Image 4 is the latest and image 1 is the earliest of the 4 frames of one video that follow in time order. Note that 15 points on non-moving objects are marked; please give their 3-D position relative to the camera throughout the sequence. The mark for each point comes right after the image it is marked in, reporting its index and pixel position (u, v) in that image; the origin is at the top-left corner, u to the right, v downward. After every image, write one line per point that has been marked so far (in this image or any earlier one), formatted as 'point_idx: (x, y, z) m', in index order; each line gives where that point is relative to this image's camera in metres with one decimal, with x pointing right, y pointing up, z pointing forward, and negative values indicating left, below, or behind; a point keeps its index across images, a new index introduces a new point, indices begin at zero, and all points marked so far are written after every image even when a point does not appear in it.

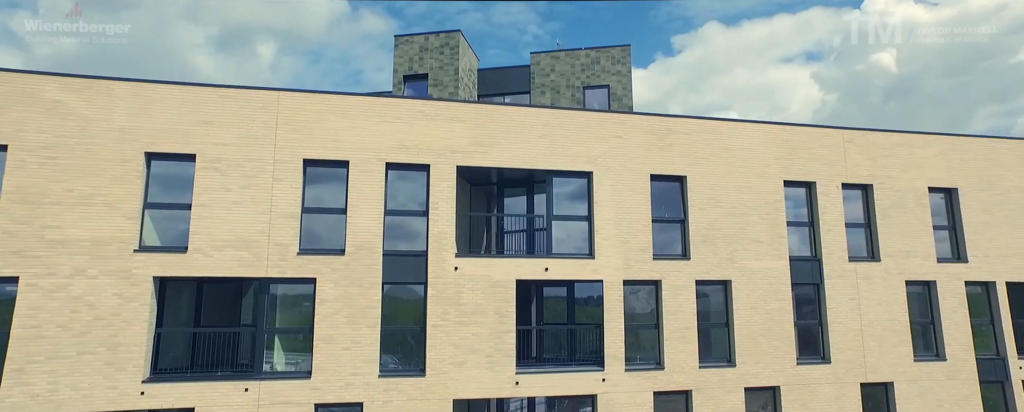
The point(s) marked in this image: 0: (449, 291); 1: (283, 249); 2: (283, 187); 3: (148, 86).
0: (-1.0, -1.4, +12.9) m
1: (-3.6, -0.7, +12.3) m
2: (-3.6, +0.3, +12.5) m
3: (-5.9, +1.9, +12.4) m
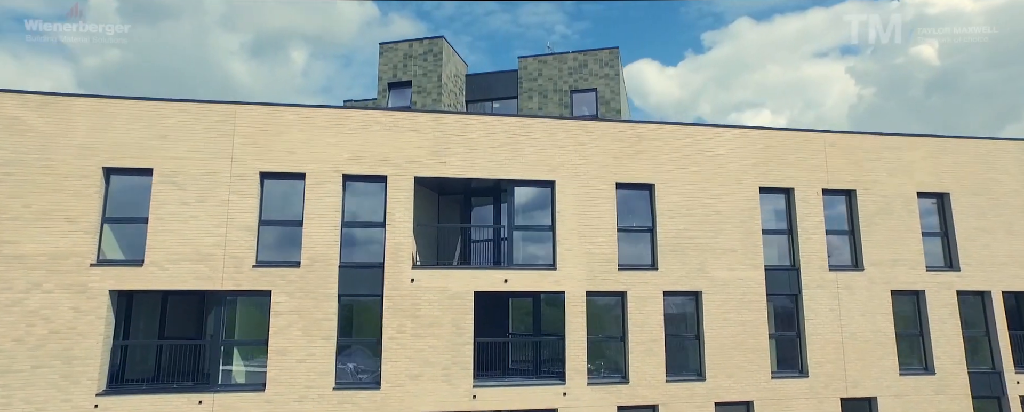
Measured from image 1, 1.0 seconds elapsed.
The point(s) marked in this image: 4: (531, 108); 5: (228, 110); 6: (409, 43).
0: (-1.8, -1.6, +12.8) m
1: (-4.4, -0.9, +12.4) m
2: (-4.4, +0.1, +12.6) m
3: (-6.7, +1.7, +12.6) m
4: (+0.3, +2.4, +18.4) m
5: (-4.7, +1.6, +12.8) m
6: (-2.5, +3.8, +17.7) m
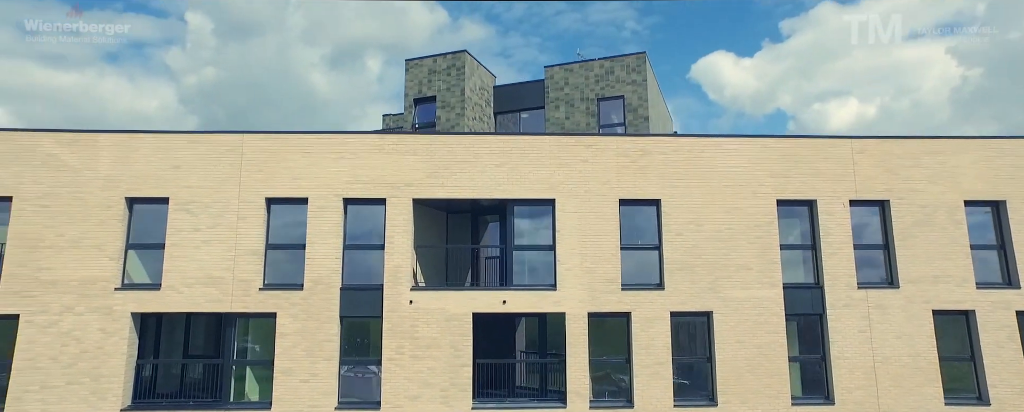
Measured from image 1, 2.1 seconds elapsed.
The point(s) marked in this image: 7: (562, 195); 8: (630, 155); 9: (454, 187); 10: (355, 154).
0: (-1.8, -2.0, +13.0) m
1: (-4.5, -1.3, +12.9) m
2: (-4.5, -0.3, +13.1) m
3: (-6.8, +1.2, +13.4) m
4: (+1.0, +2.1, +18.2) m
5: (-4.8, +1.2, +13.3) m
6: (-1.9, +3.4, +17.8) m
7: (+0.9, +0.2, +13.4) m
8: (+2.1, +0.9, +13.6) m
9: (-1.0, +0.3, +13.3) m
10: (-2.7, +0.9, +13.2) m
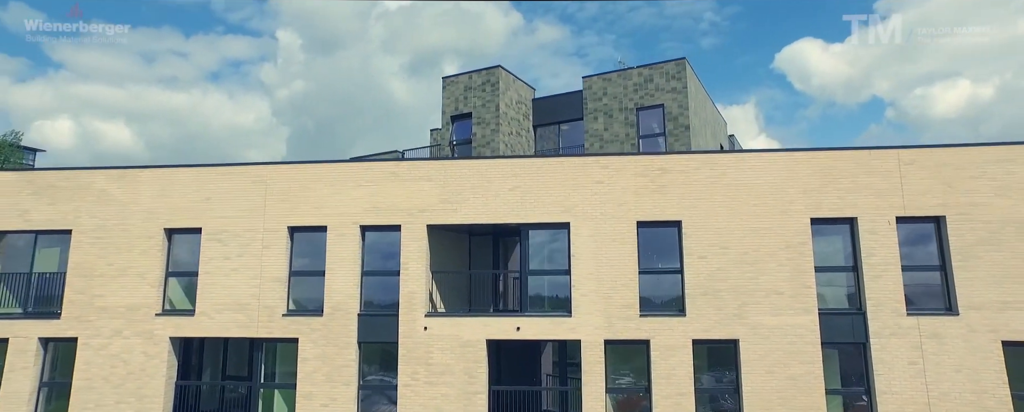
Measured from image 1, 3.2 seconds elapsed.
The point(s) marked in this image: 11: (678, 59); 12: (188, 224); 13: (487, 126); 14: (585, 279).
0: (-1.6, -2.5, +12.9) m
1: (-4.2, -1.8, +13.3) m
2: (-4.3, -0.9, +13.5) m
3: (-6.5, +0.7, +14.1) m
4: (+1.9, +1.8, +17.6) m
5: (-4.5, +0.6, +13.7) m
6: (-1.0, +3.0, +17.7) m
7: (+1.1, -0.2, +12.9) m
8: (+2.4, +0.5, +12.9) m
9: (-0.7, -0.1, +13.1) m
10: (-2.5, +0.4, +13.3) m
11: (+3.8, +3.3, +17.1) m
12: (-5.9, -0.3, +13.8) m
13: (-0.6, +1.8, +17.3) m
14: (+1.2, -1.2, +12.7) m
